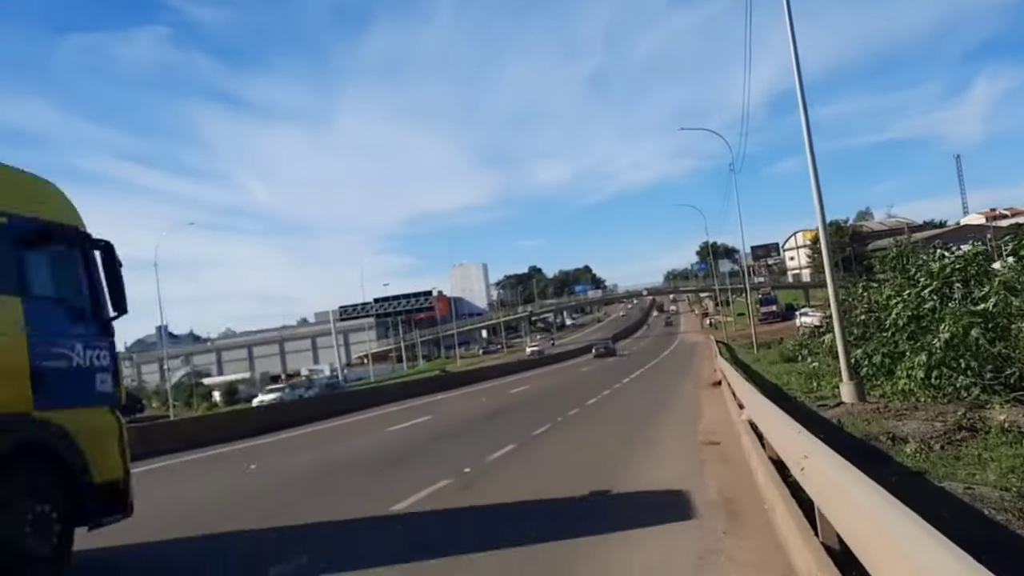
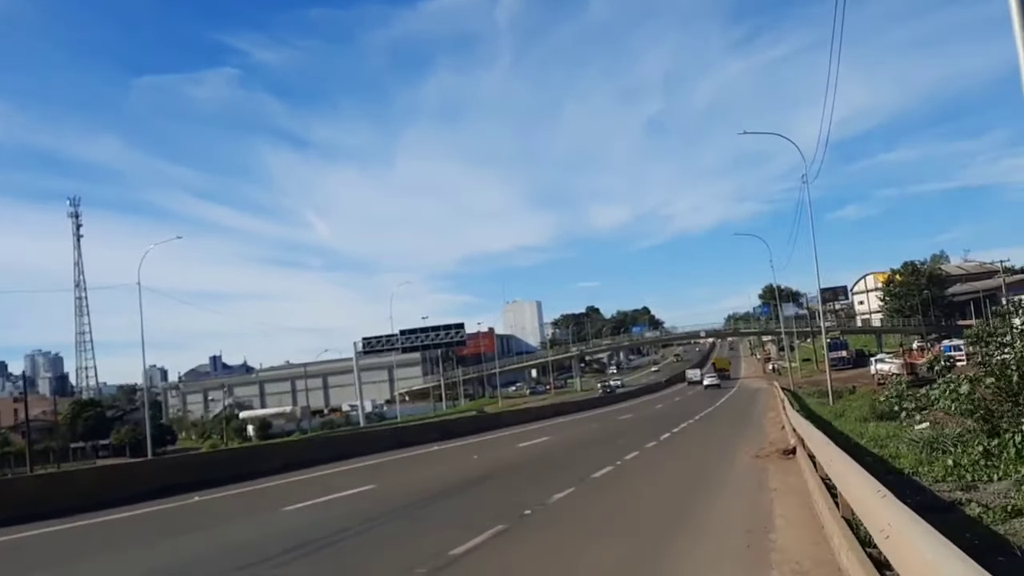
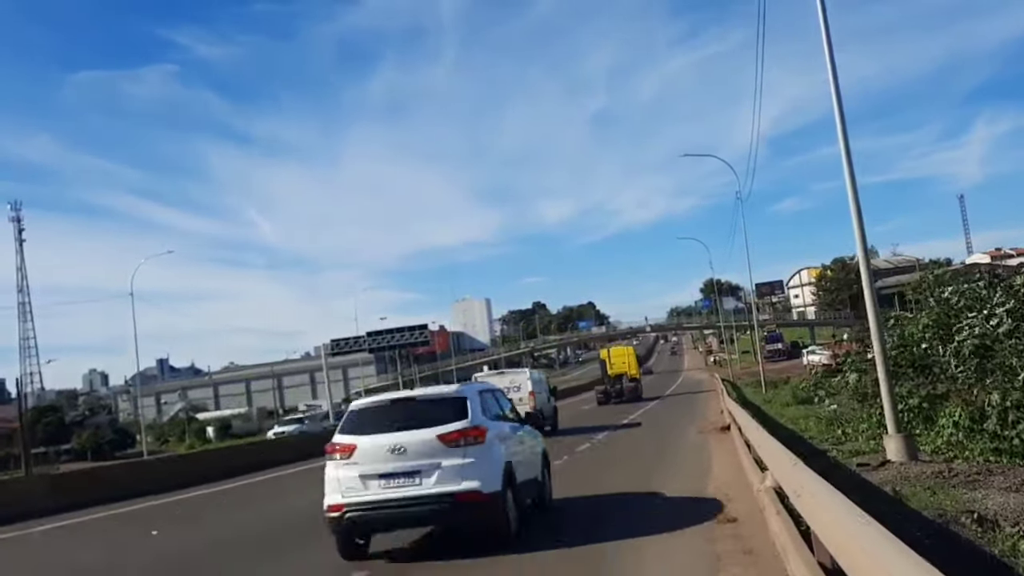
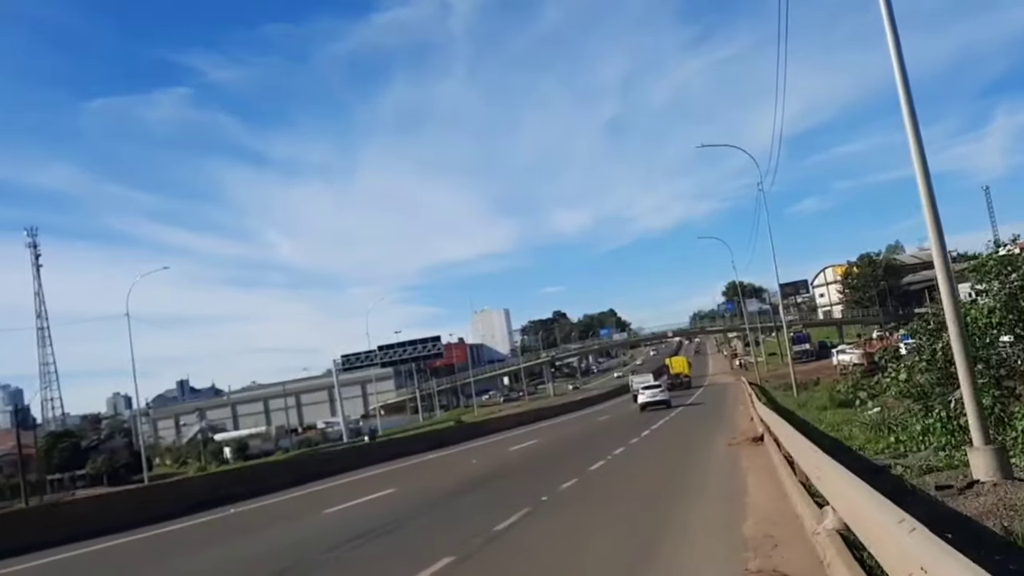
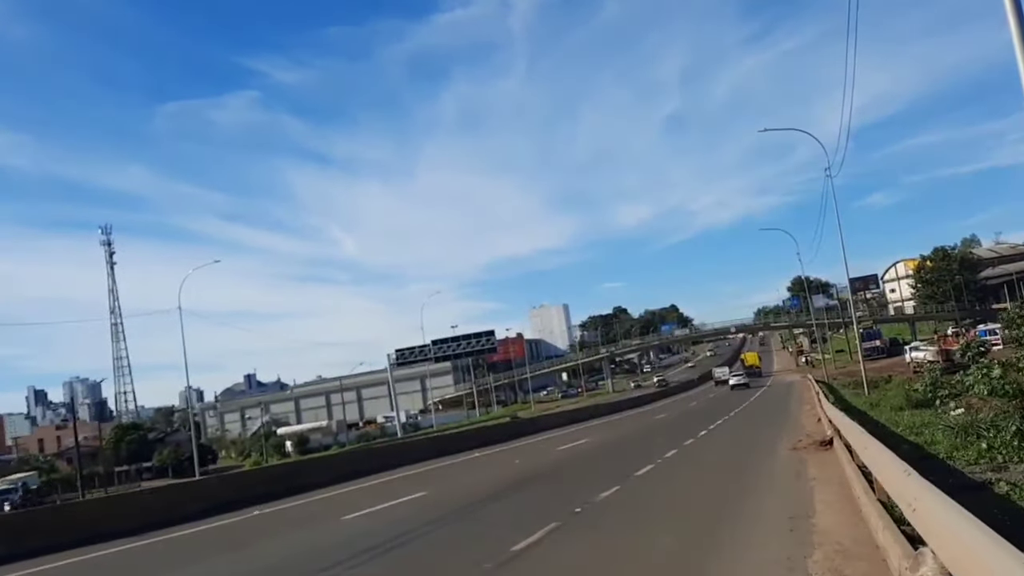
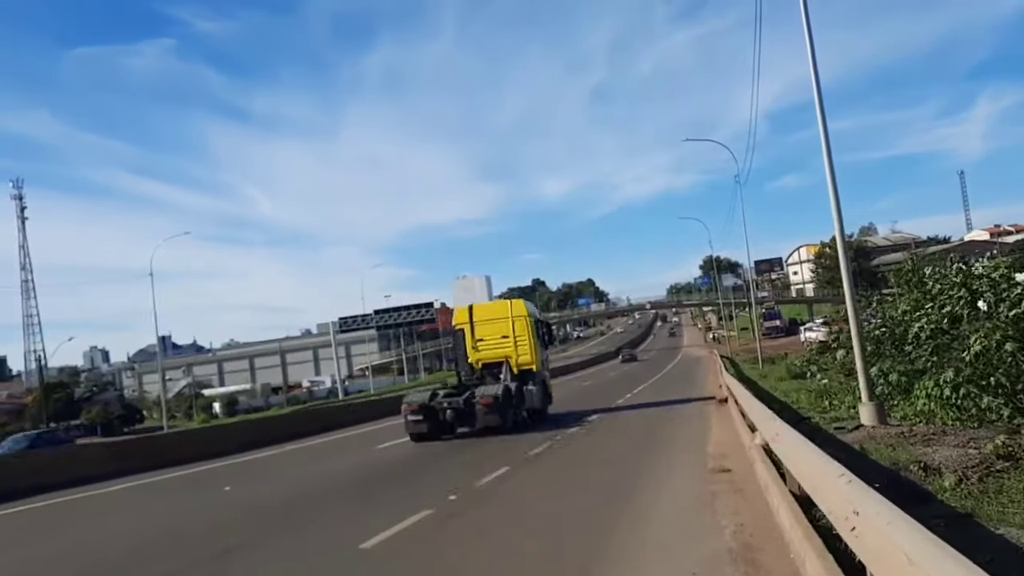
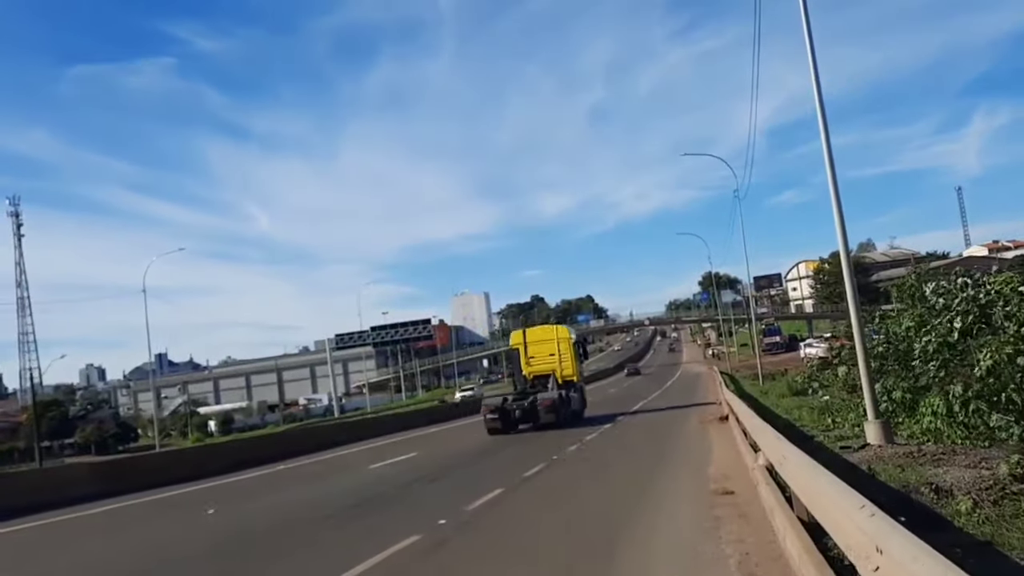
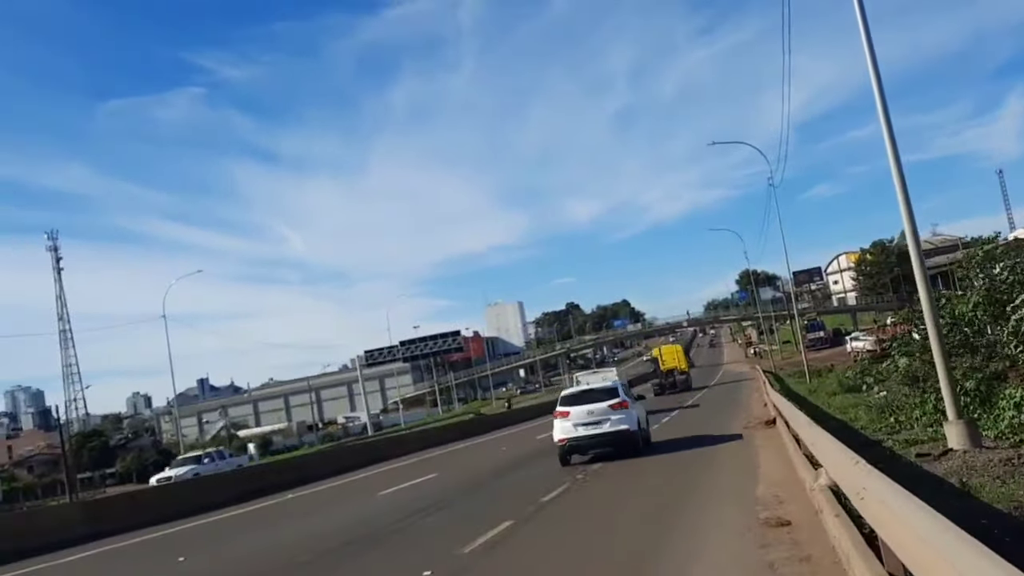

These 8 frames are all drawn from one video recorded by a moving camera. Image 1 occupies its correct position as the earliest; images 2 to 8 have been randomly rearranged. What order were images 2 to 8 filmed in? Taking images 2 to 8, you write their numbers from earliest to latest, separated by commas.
6, 7, 3, 8, 4, 5, 2
